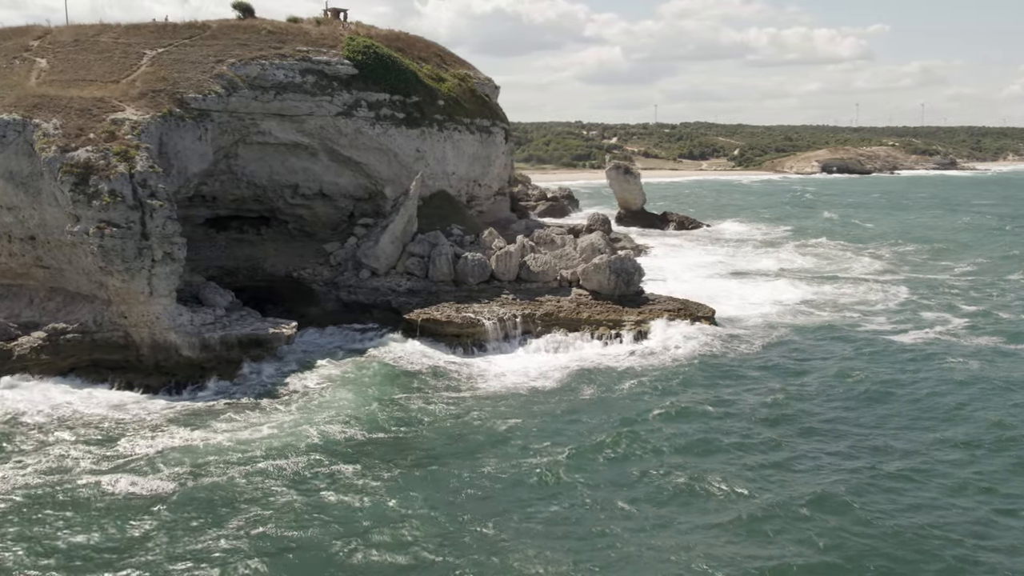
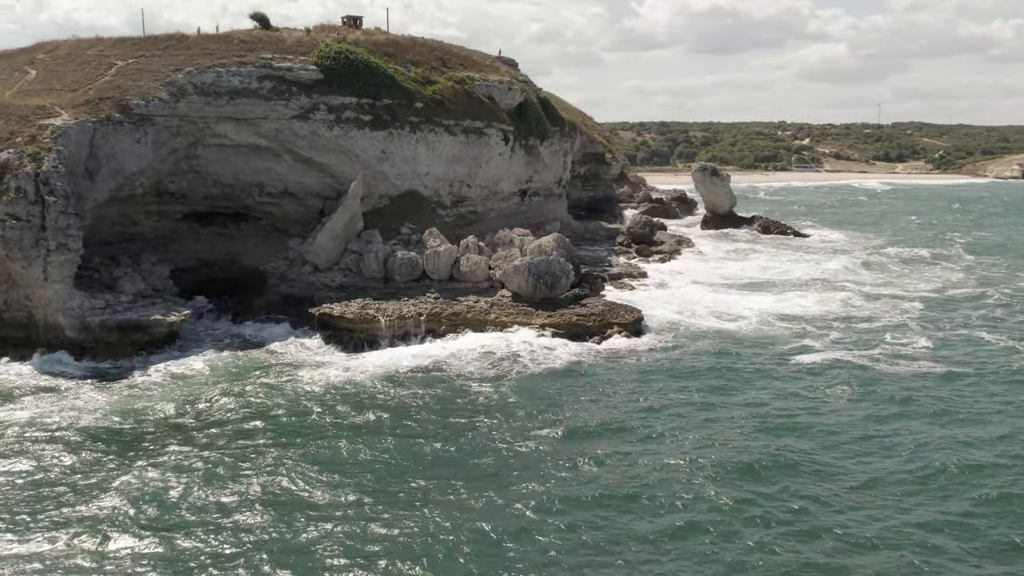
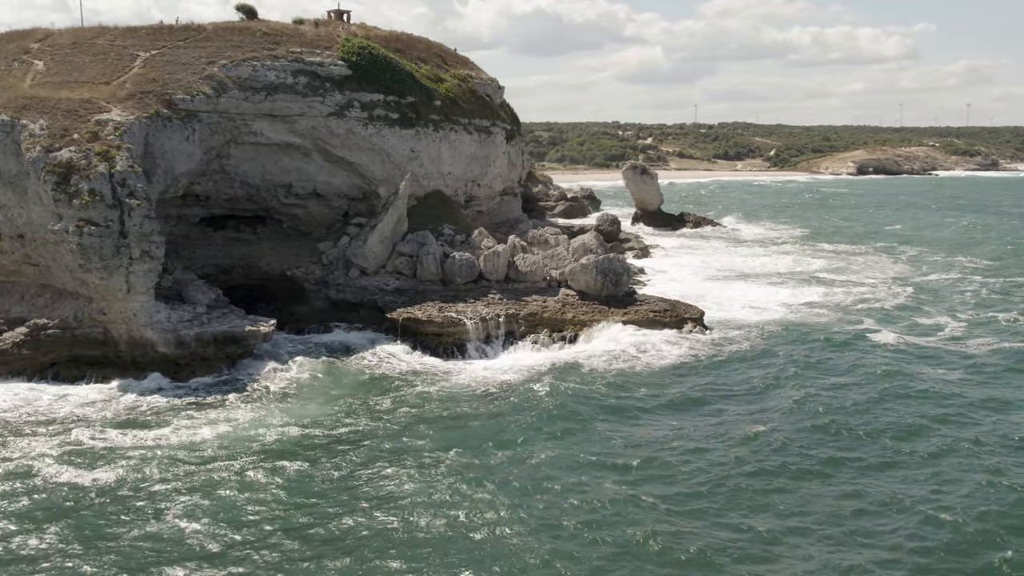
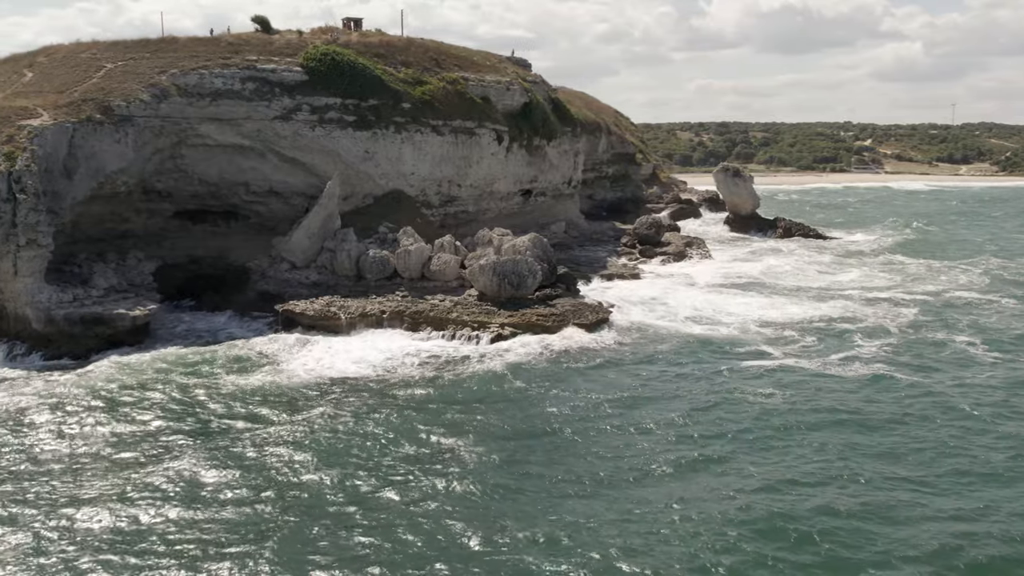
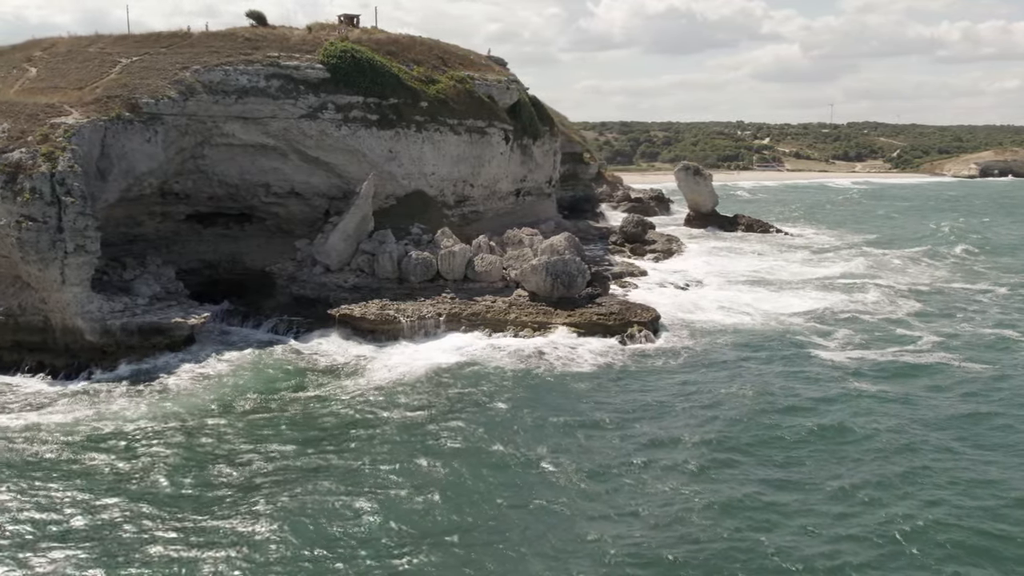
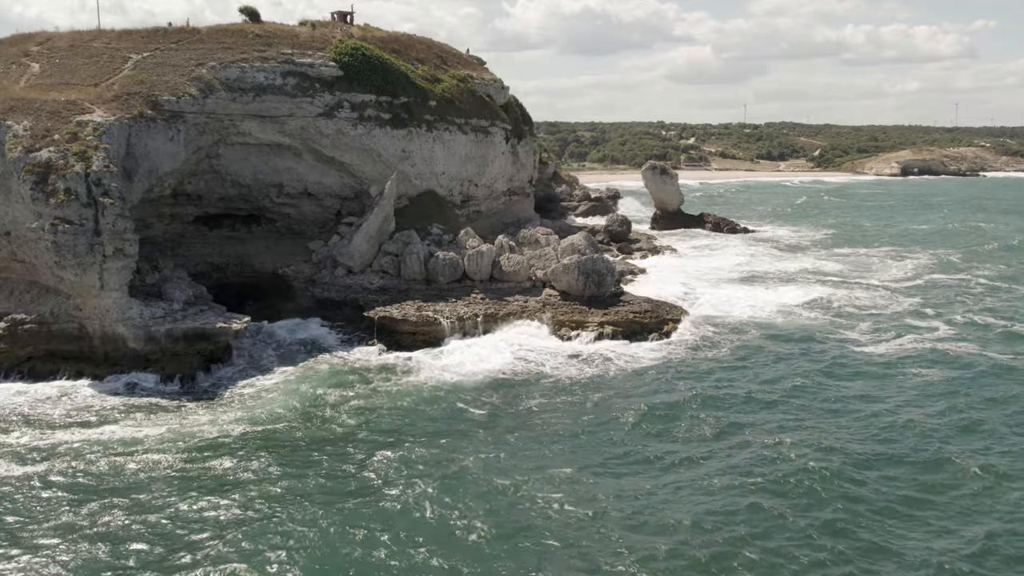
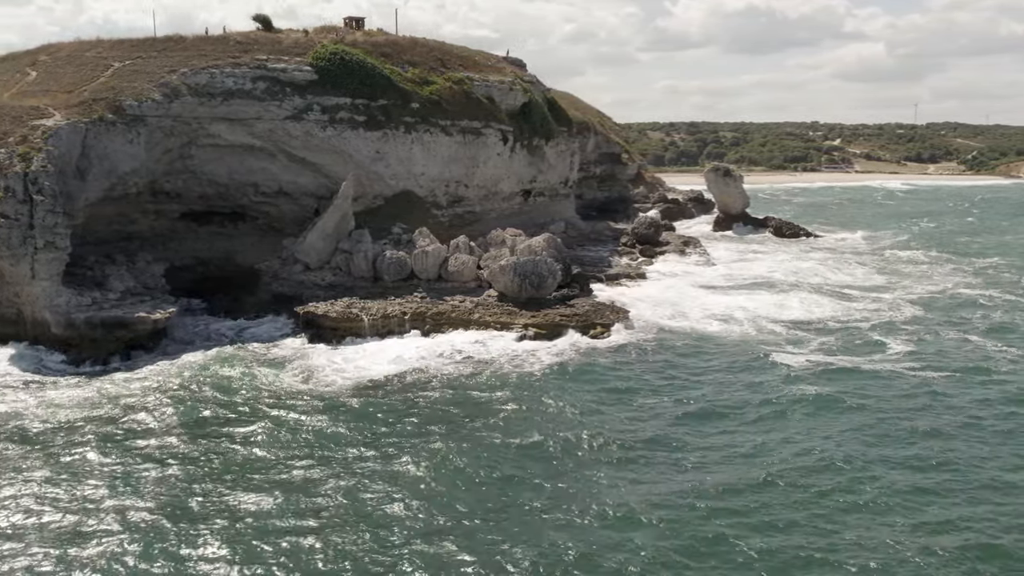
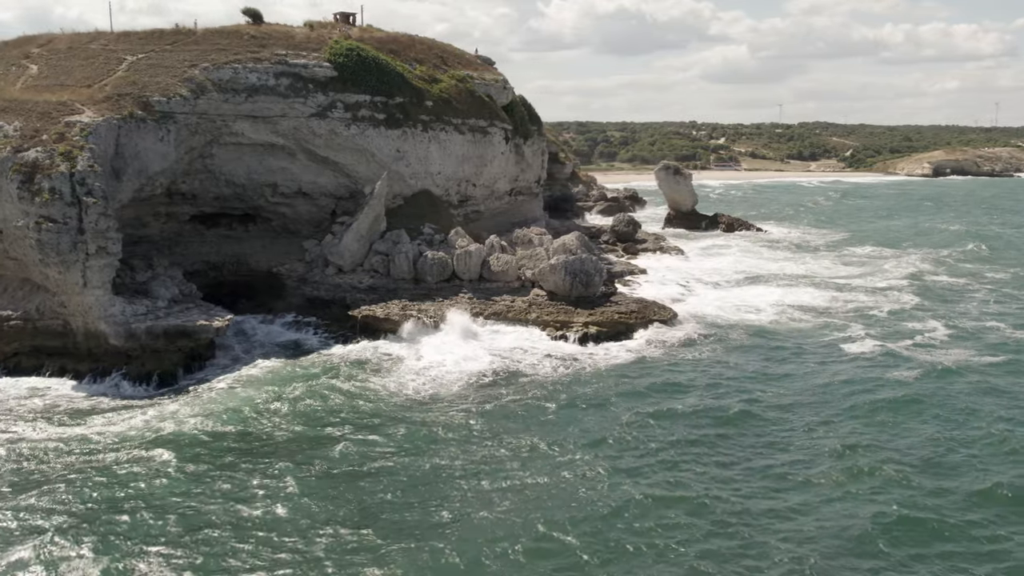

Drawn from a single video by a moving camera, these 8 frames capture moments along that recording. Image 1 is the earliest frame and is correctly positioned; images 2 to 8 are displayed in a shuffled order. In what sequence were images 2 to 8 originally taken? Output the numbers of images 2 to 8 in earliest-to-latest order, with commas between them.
3, 6, 8, 5, 2, 7, 4
